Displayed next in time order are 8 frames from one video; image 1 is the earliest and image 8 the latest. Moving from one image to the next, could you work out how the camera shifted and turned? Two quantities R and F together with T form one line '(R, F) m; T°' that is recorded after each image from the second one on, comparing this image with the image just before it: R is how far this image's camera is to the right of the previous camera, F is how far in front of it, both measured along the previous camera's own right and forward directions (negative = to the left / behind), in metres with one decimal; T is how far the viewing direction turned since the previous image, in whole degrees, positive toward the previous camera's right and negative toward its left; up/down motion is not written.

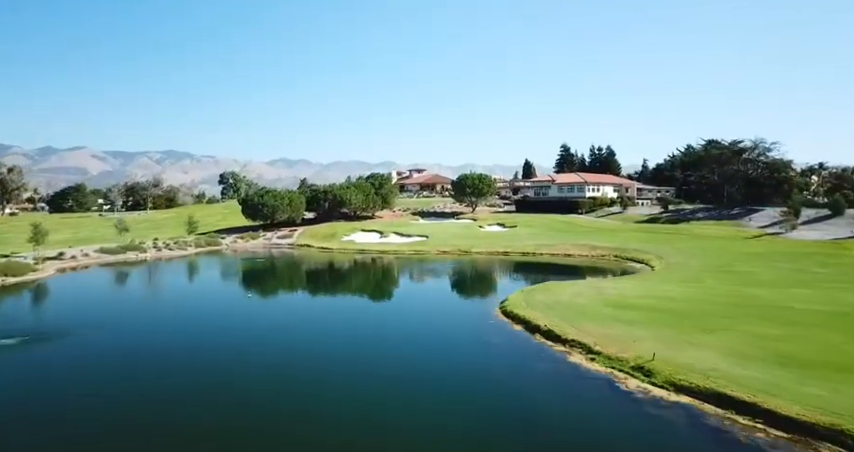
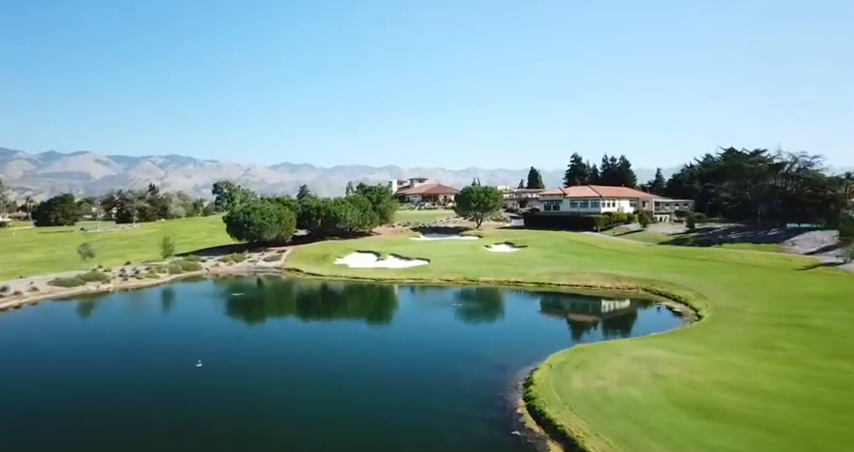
(+0.1, +6.2) m; 0°
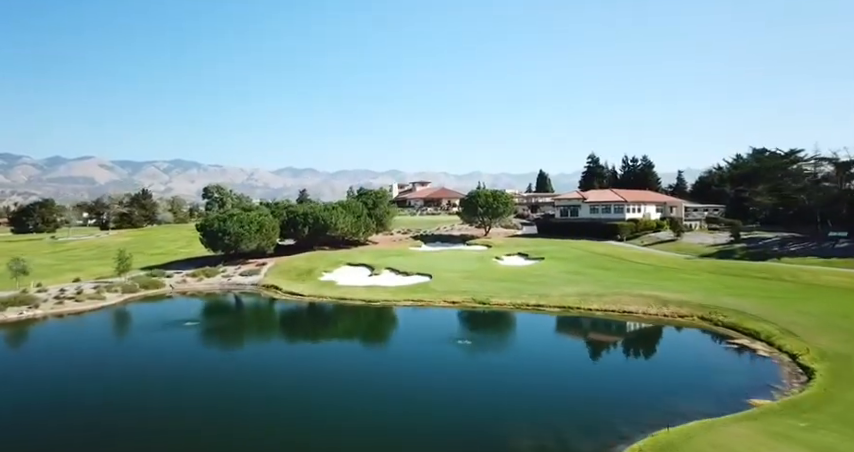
(+0.2, +8.5) m; 0°
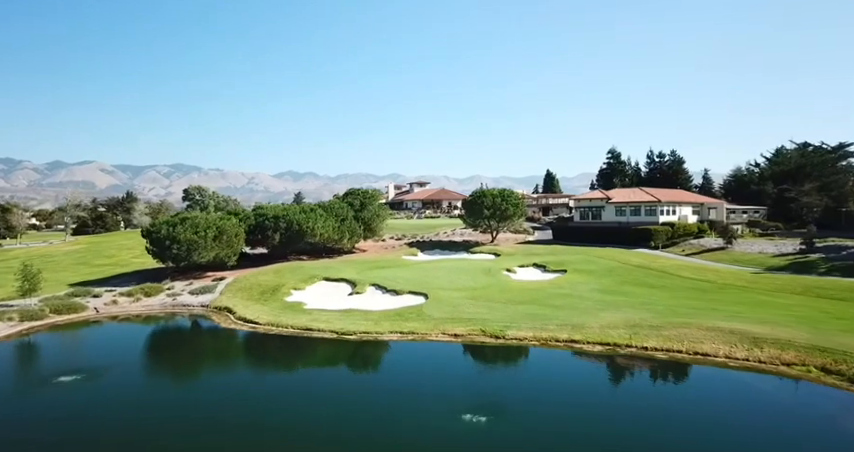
(+0.5, +10.6) m; 0°
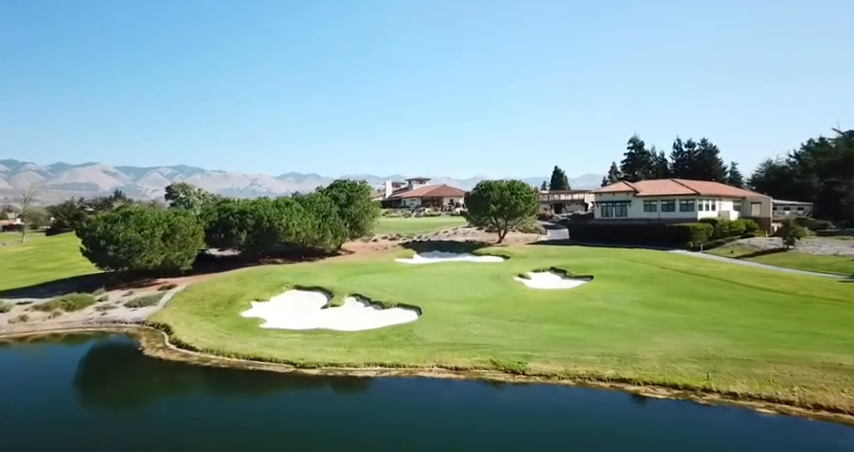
(+0.6, +8.5) m; 0°
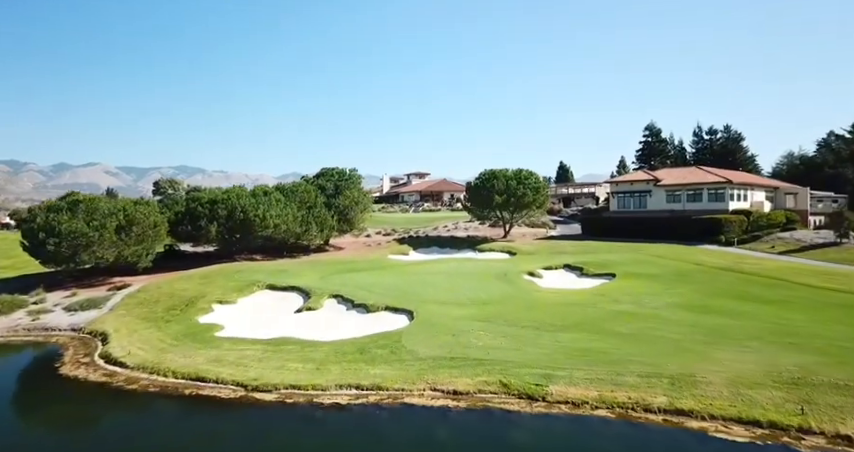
(+0.4, +5.4) m; 0°
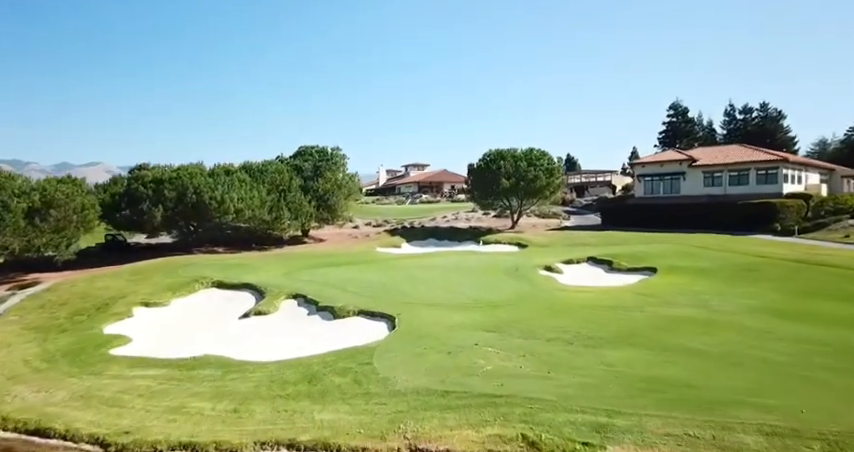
(+0.5, +7.0) m; 0°
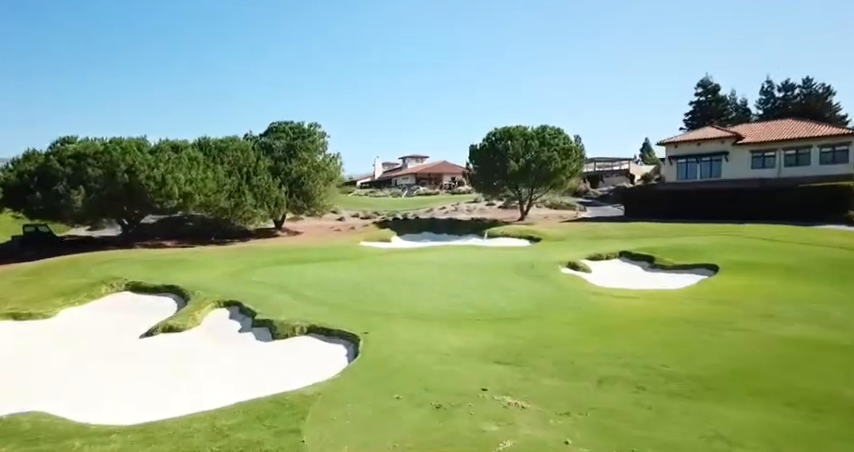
(+0.5, +6.4) m; 0°
